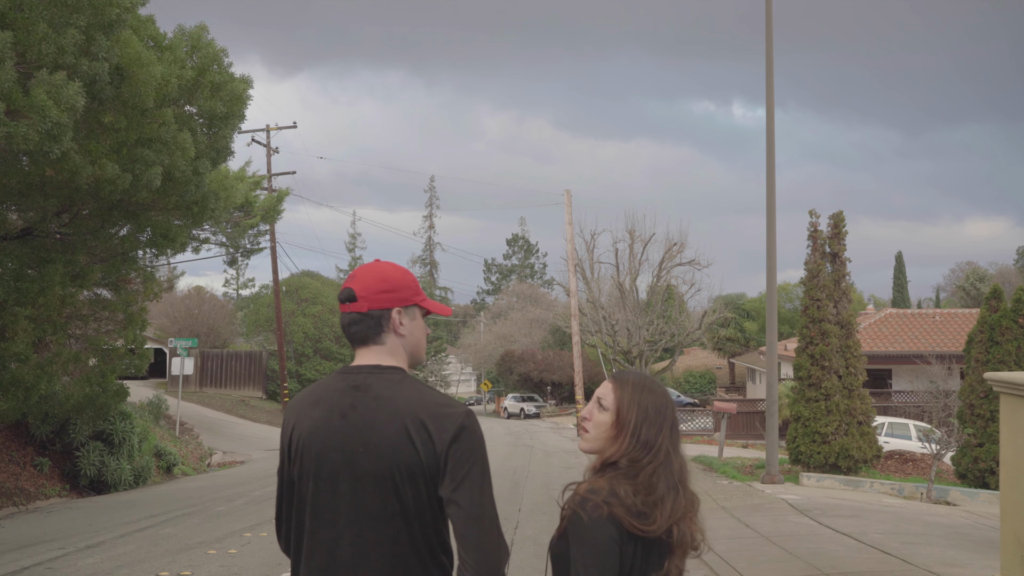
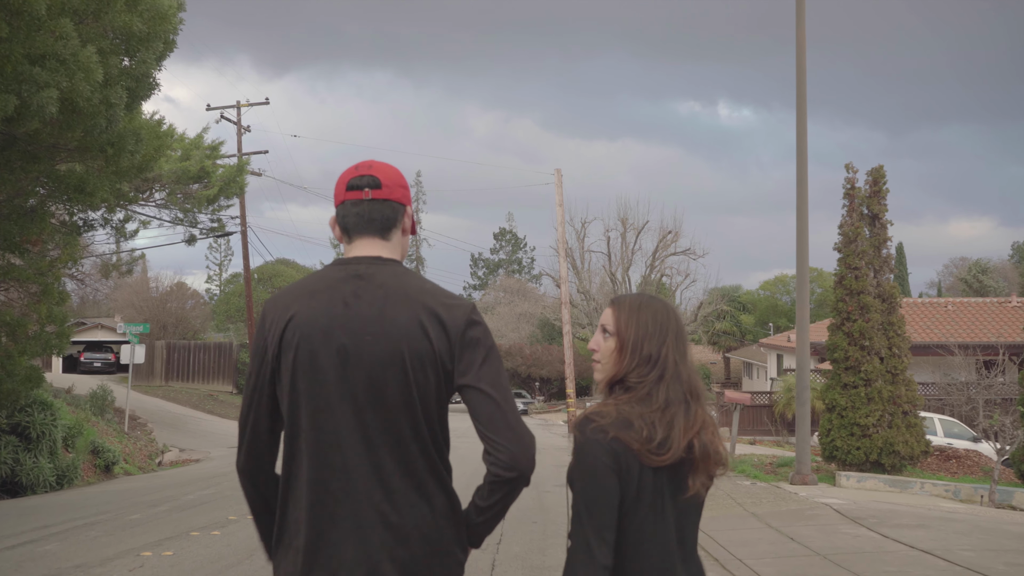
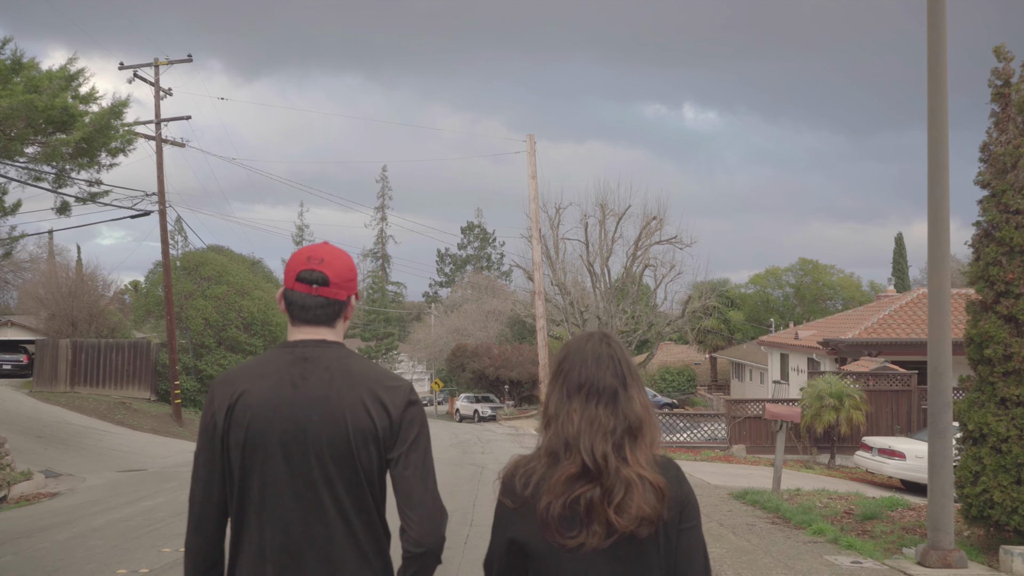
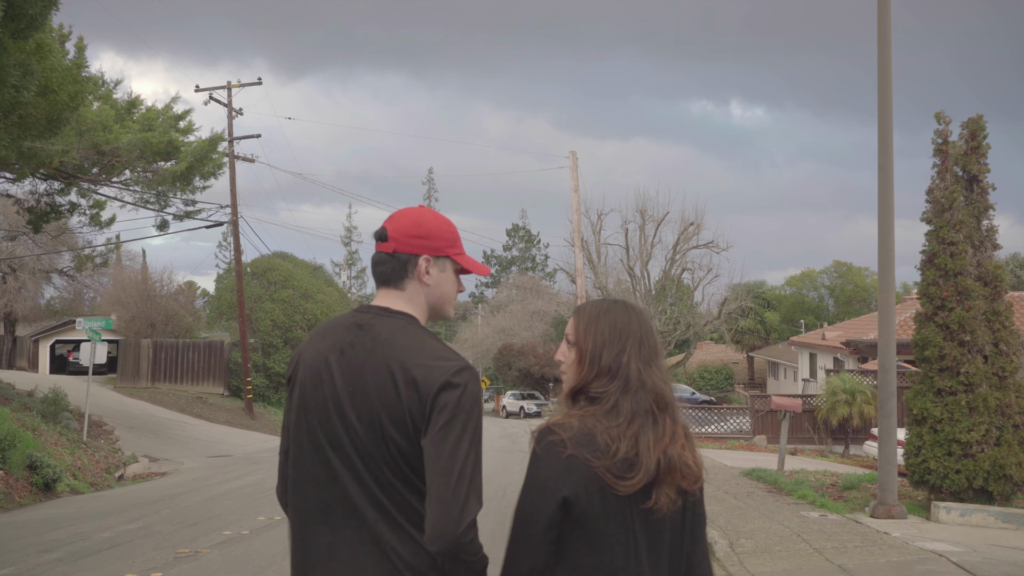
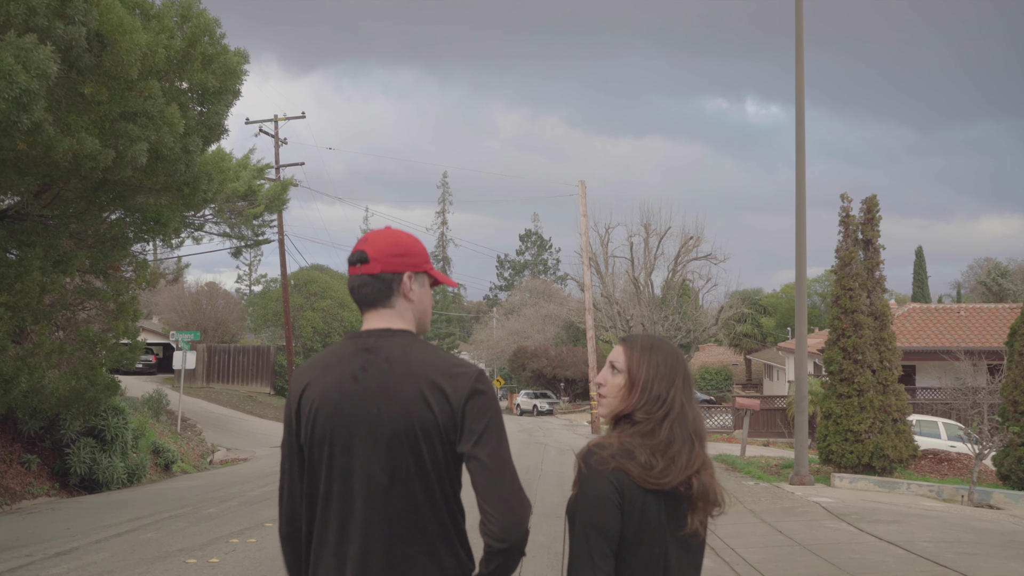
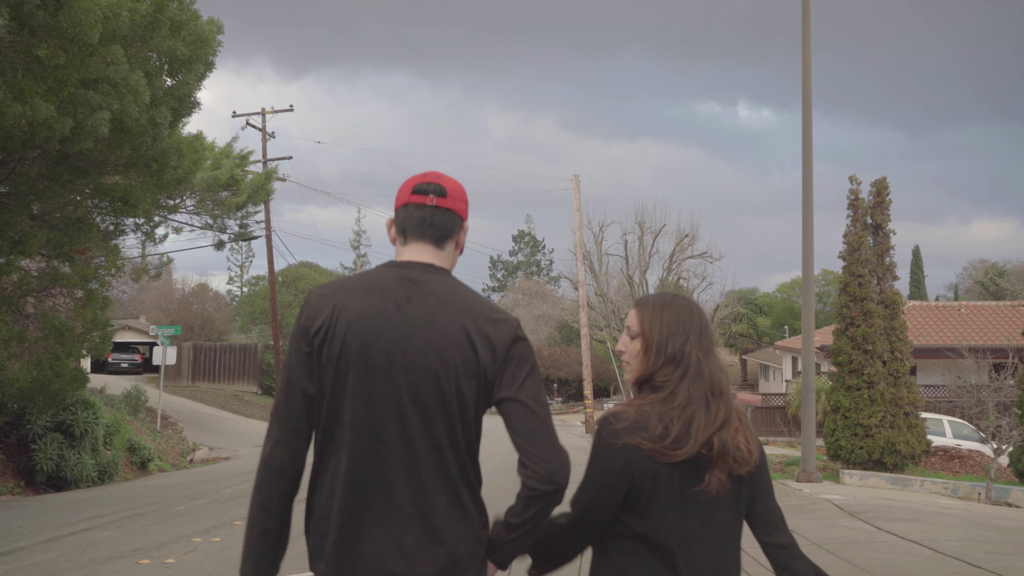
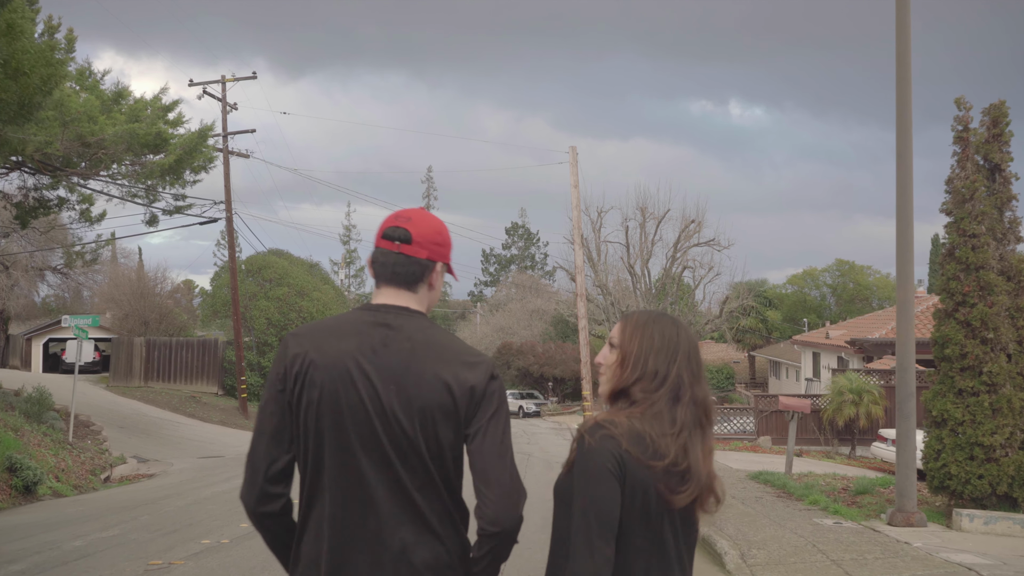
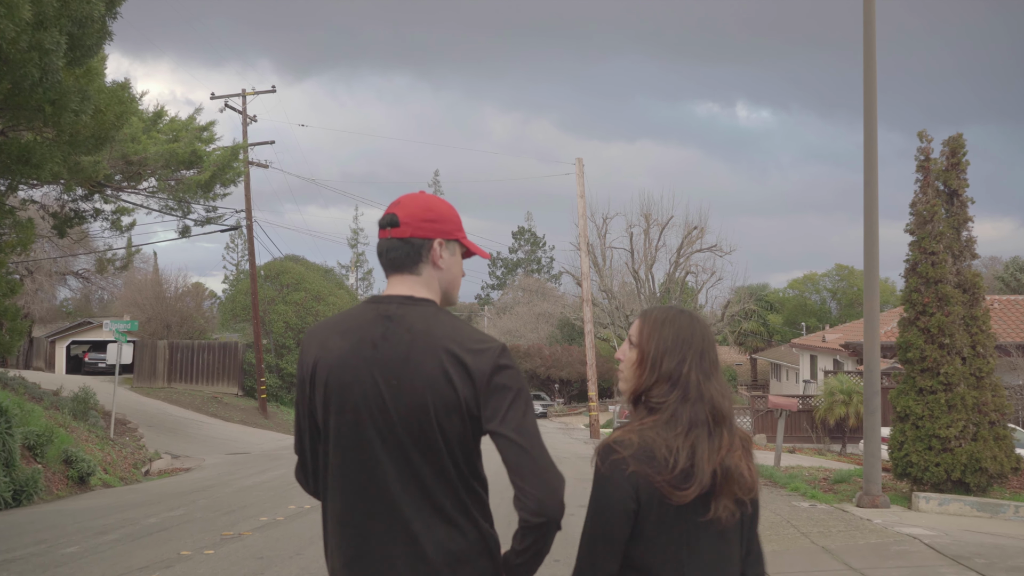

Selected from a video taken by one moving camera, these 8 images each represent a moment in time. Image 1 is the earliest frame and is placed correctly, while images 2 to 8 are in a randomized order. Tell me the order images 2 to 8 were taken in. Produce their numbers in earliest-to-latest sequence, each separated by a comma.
5, 6, 2, 8, 4, 7, 3
